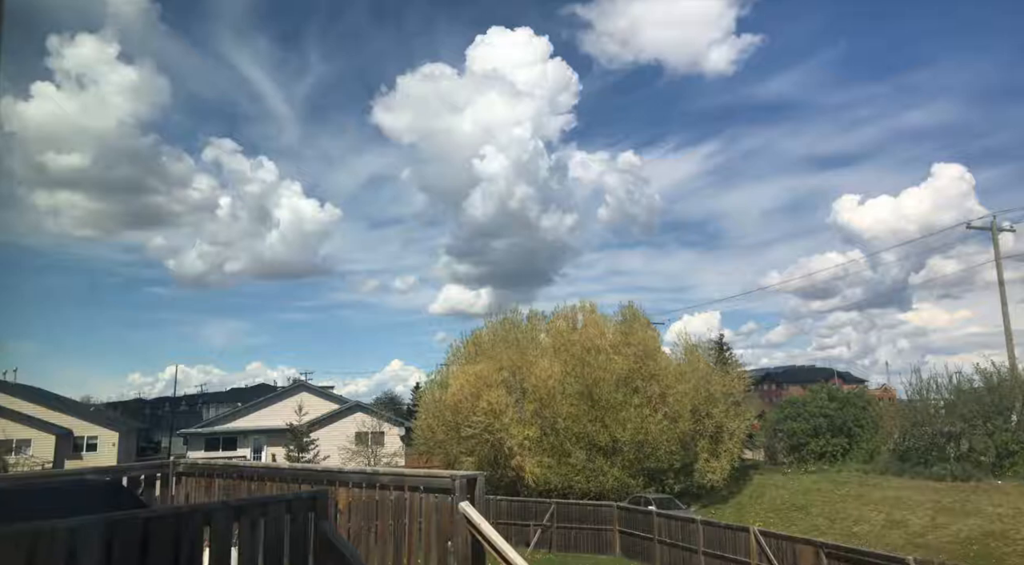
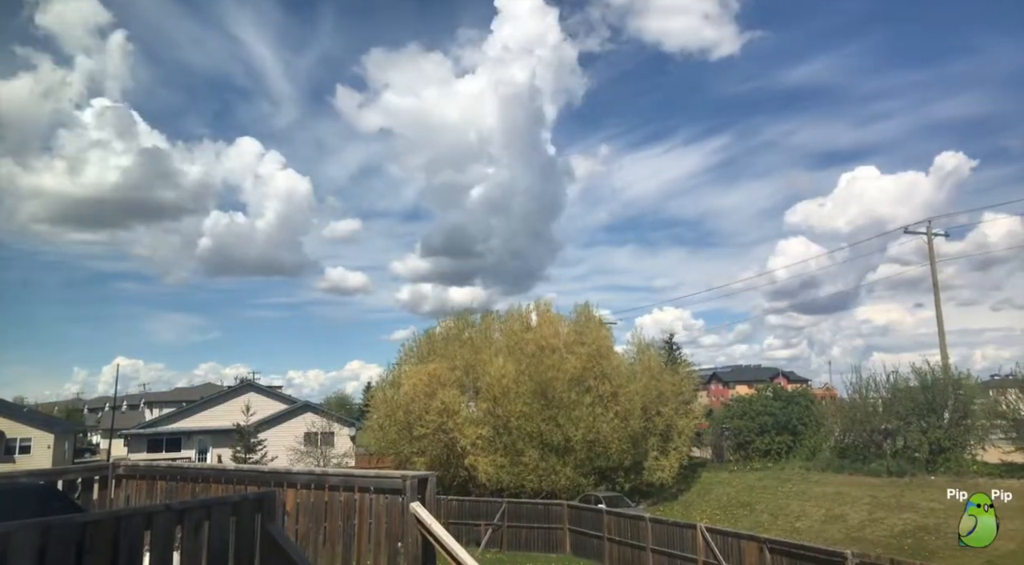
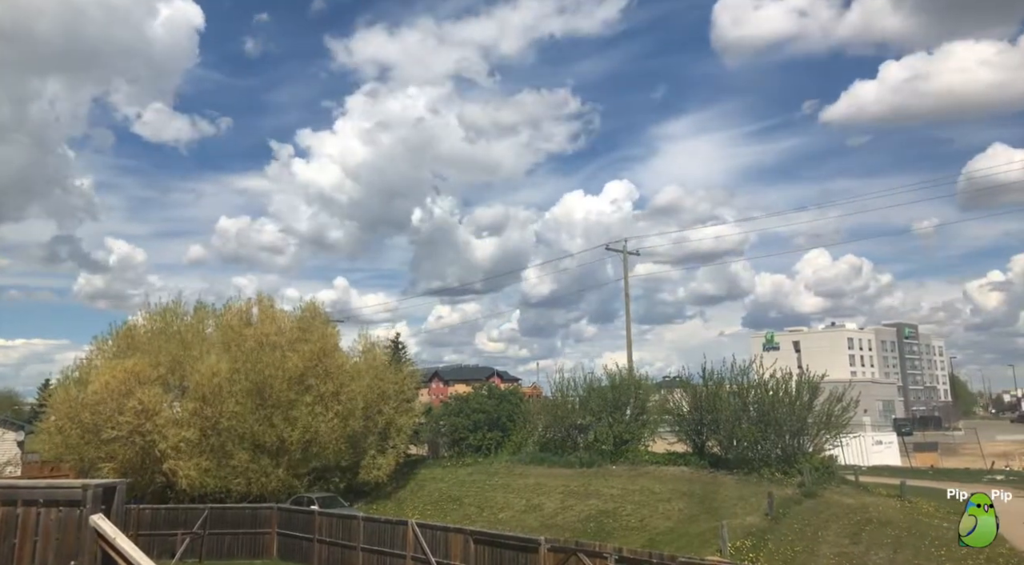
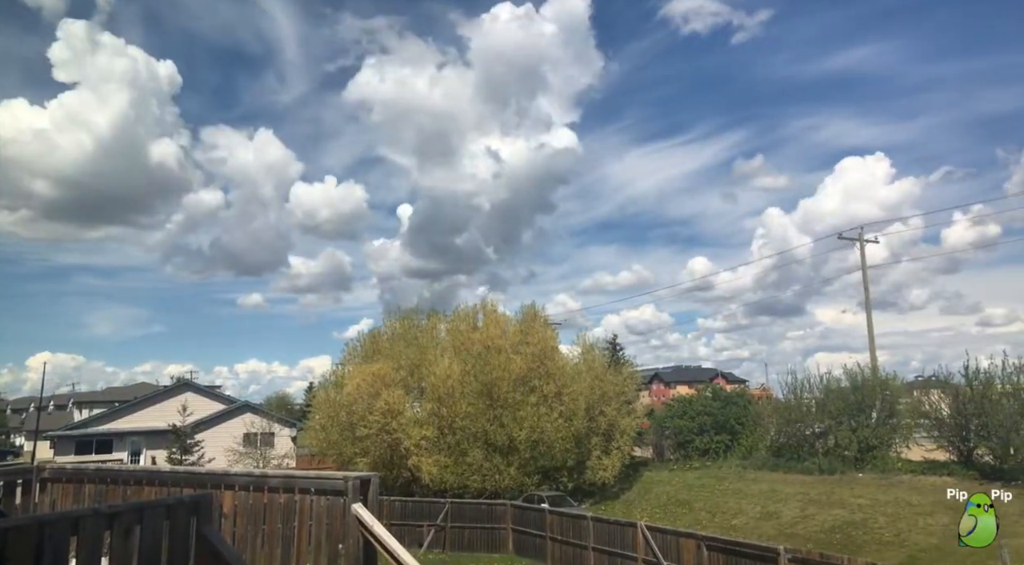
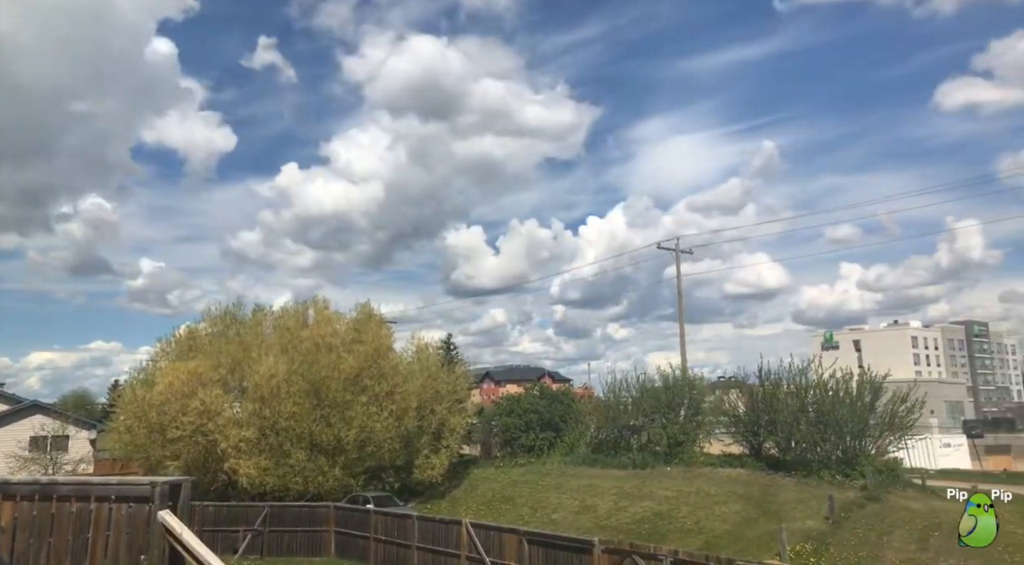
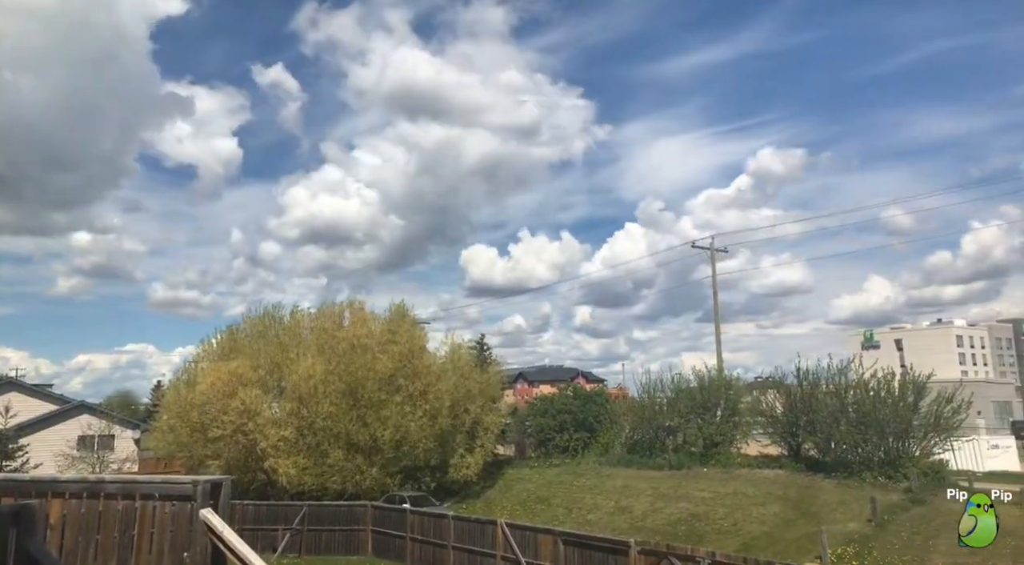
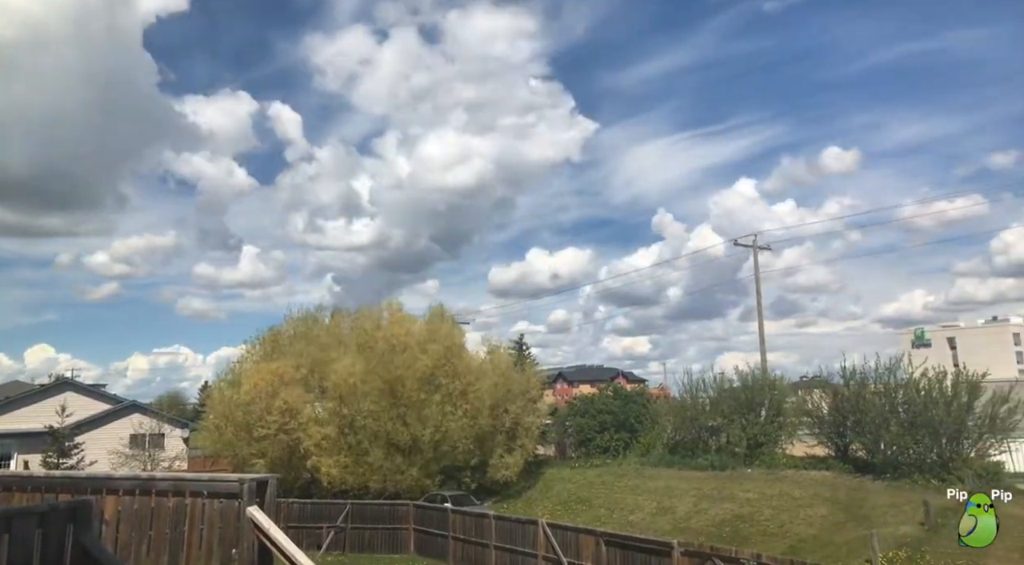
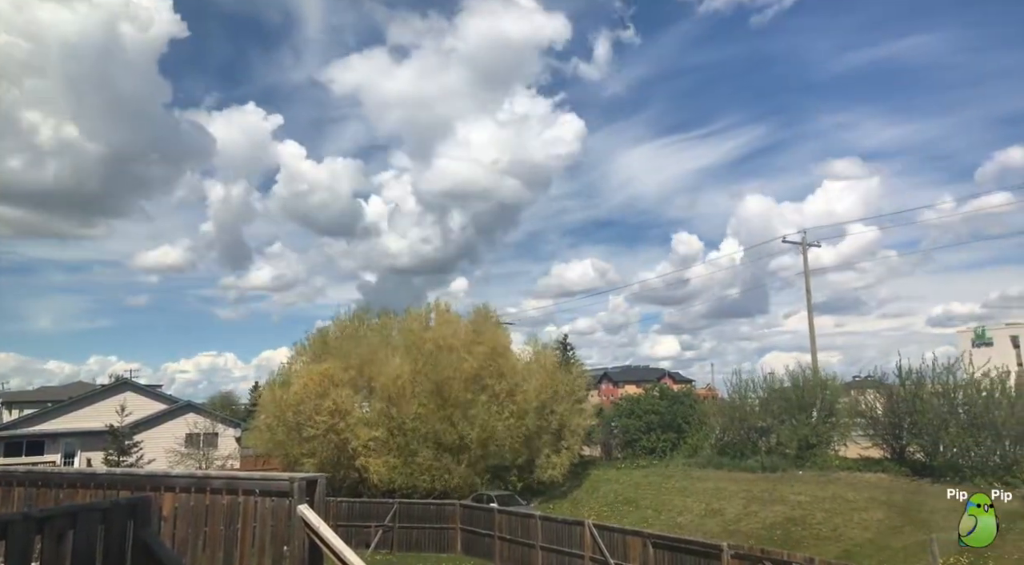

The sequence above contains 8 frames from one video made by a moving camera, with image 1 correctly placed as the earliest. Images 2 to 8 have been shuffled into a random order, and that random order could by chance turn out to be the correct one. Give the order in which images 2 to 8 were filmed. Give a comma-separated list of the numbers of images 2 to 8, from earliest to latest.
2, 4, 8, 7, 6, 5, 3
